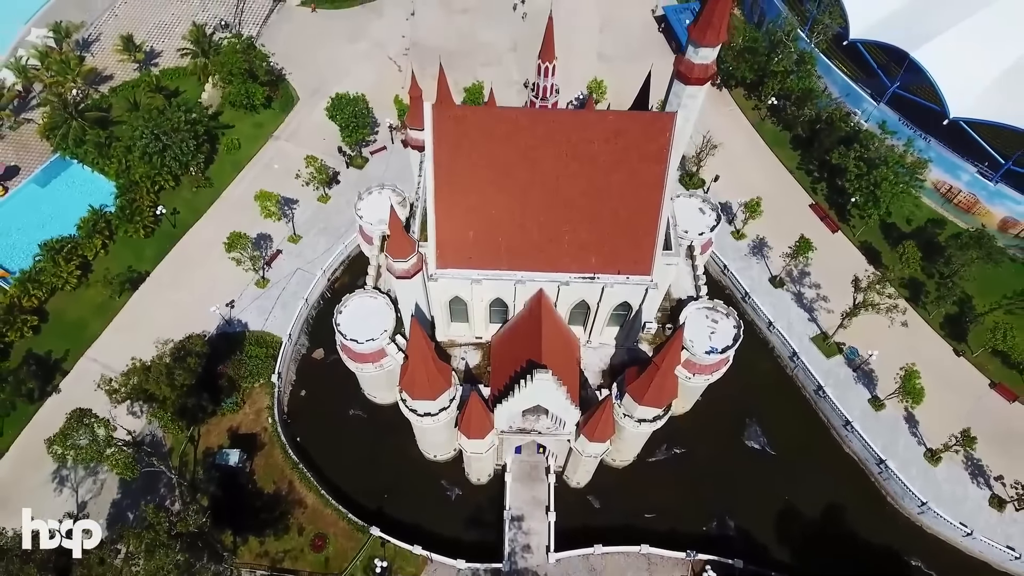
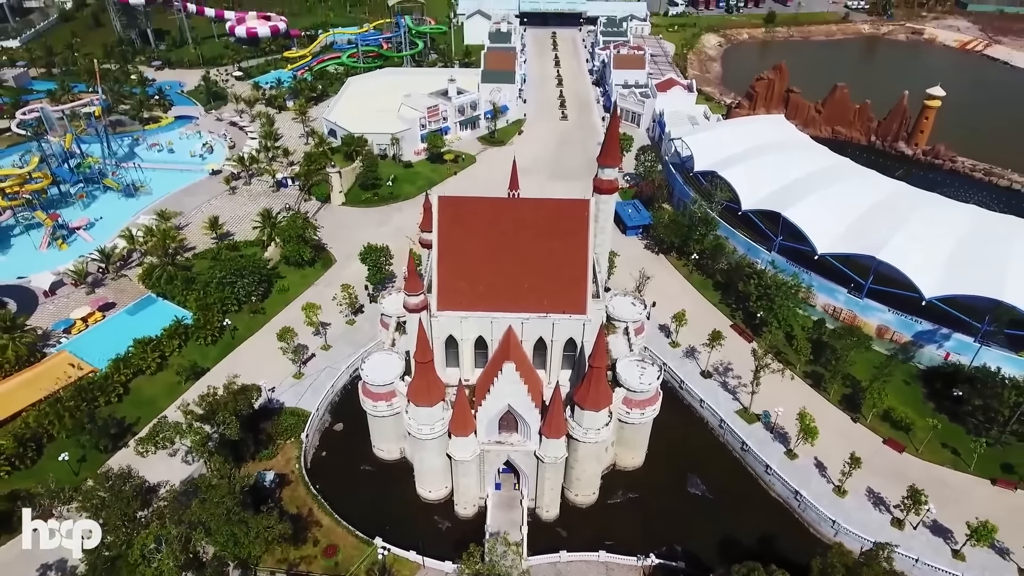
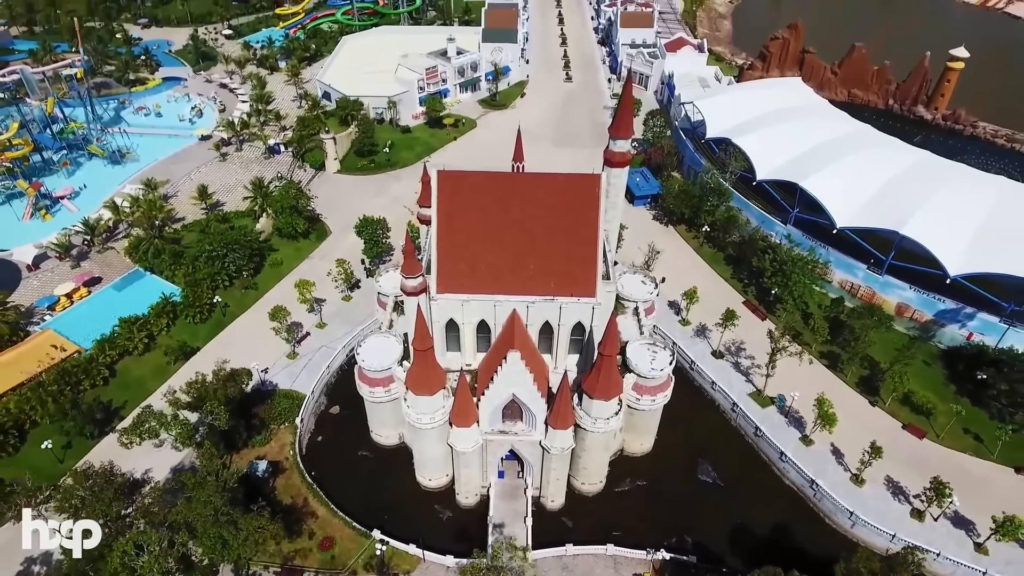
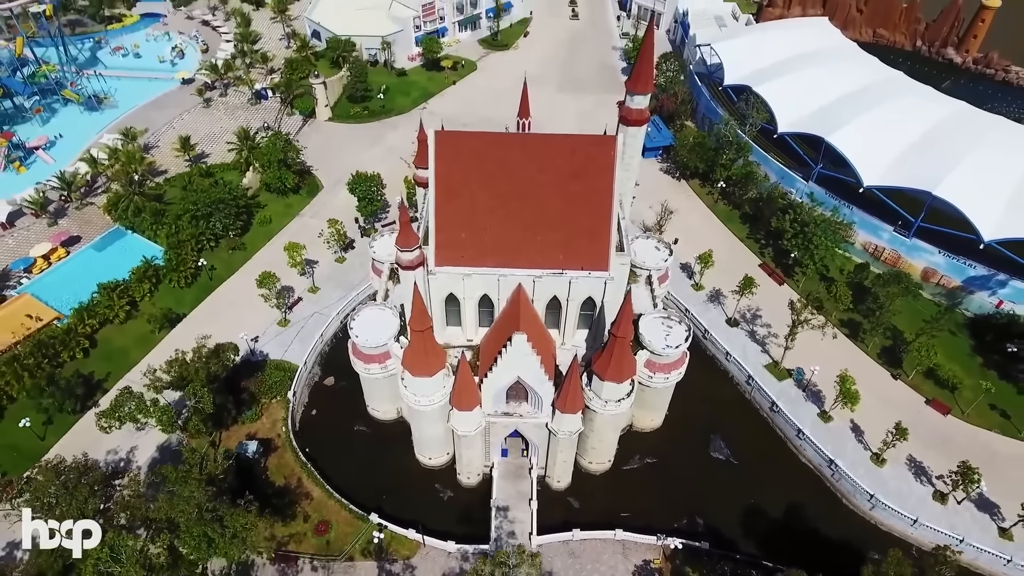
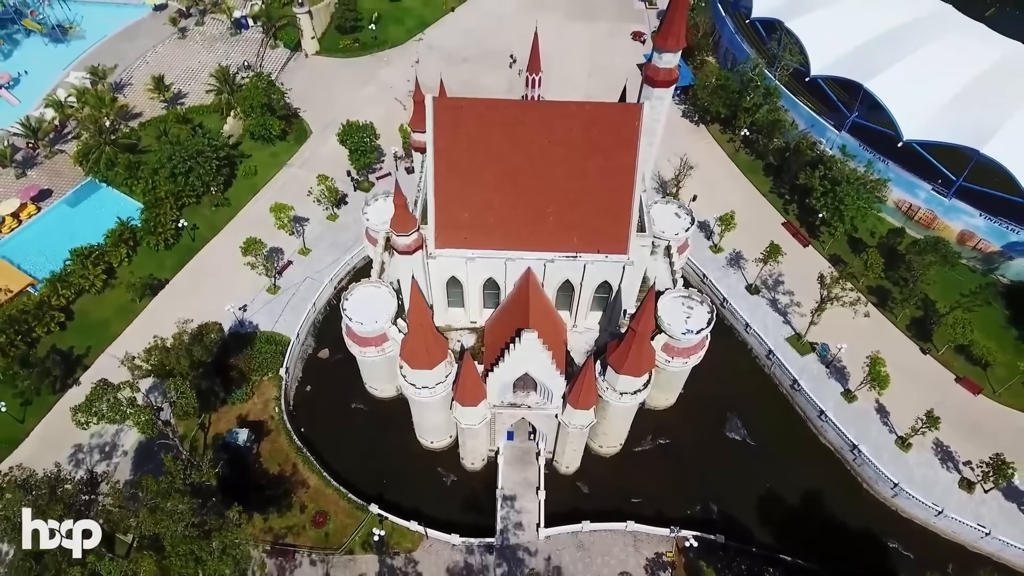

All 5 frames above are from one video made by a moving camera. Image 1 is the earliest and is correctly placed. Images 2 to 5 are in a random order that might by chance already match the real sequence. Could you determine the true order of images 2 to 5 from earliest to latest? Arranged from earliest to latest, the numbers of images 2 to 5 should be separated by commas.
5, 4, 3, 2
